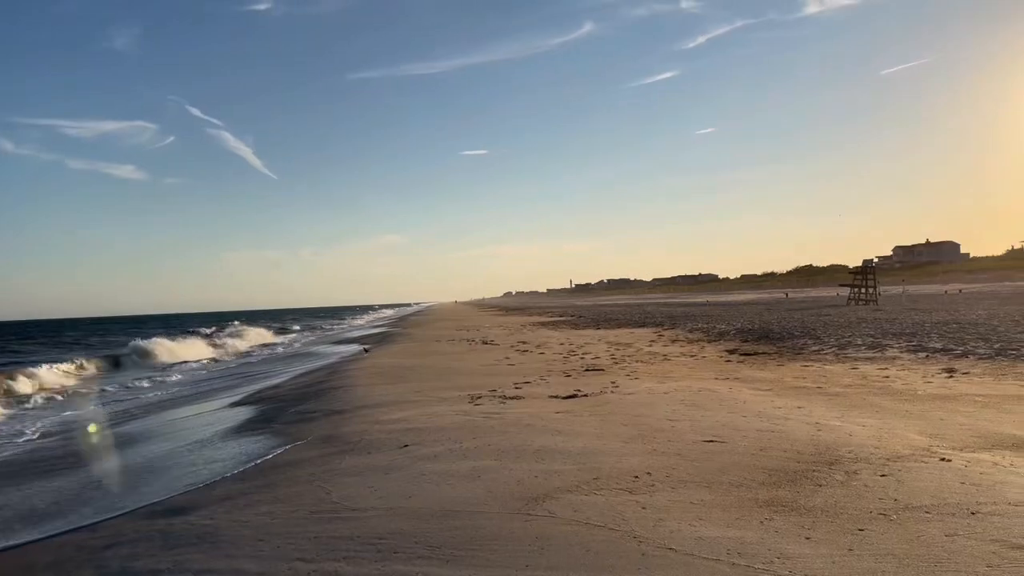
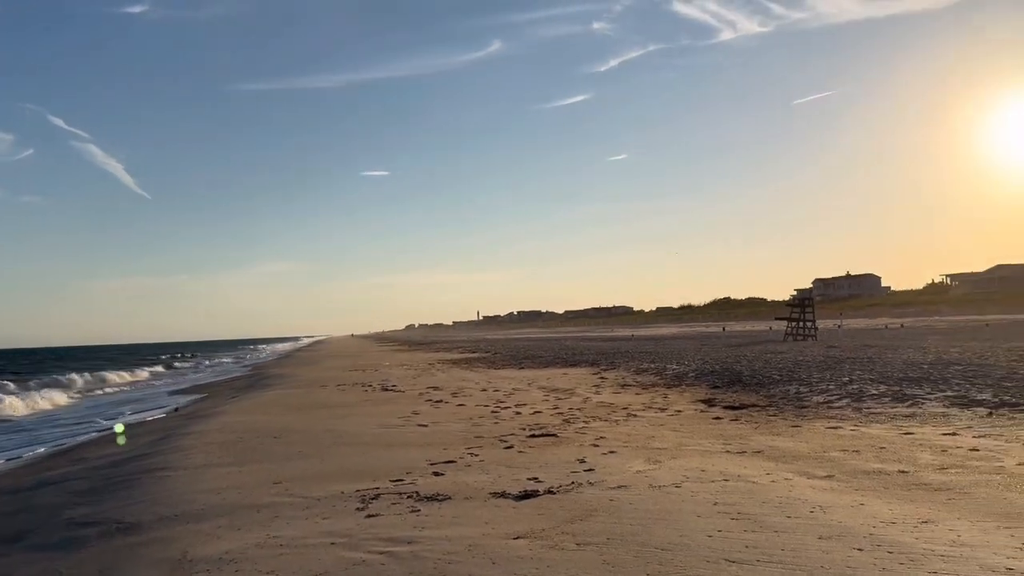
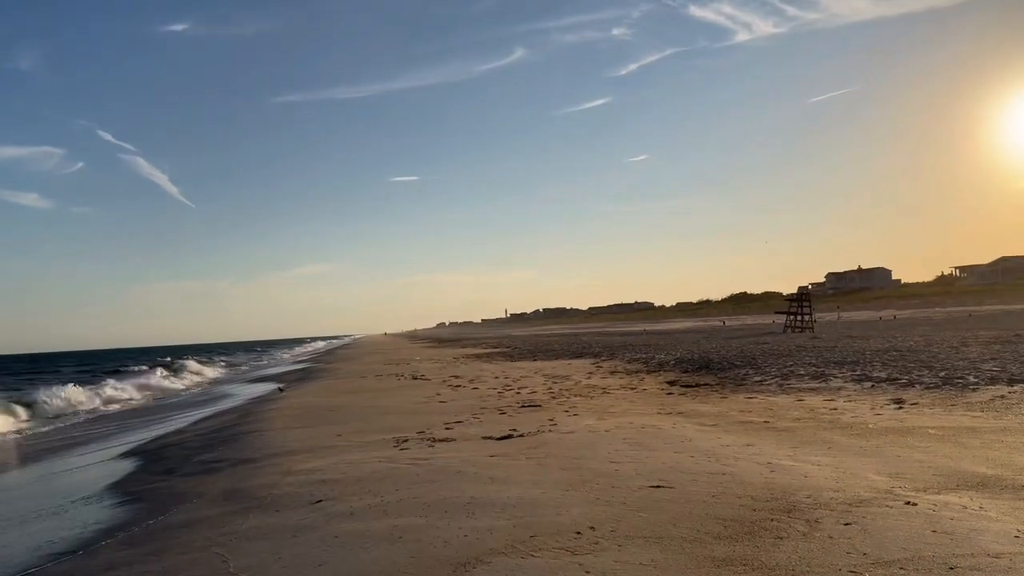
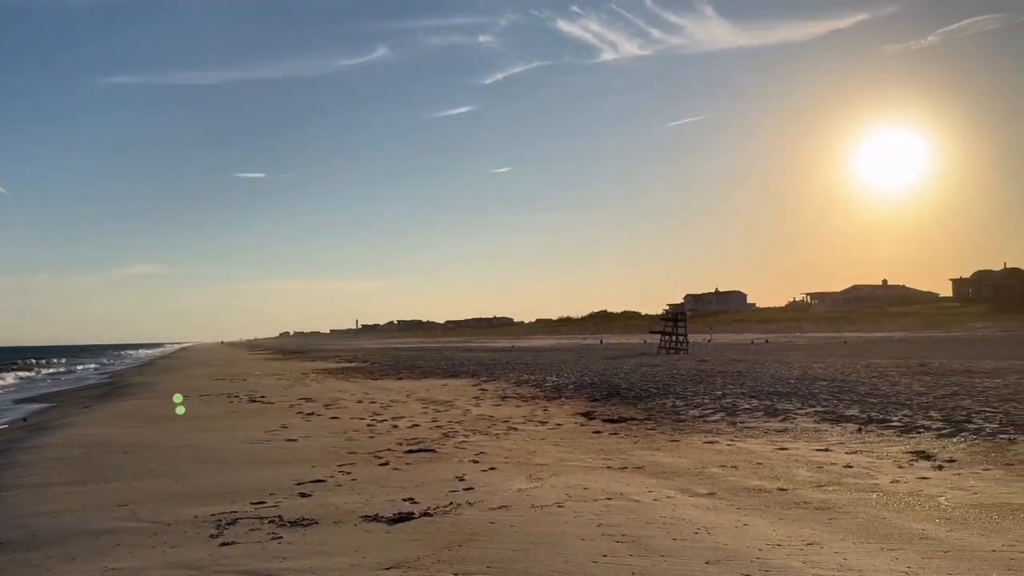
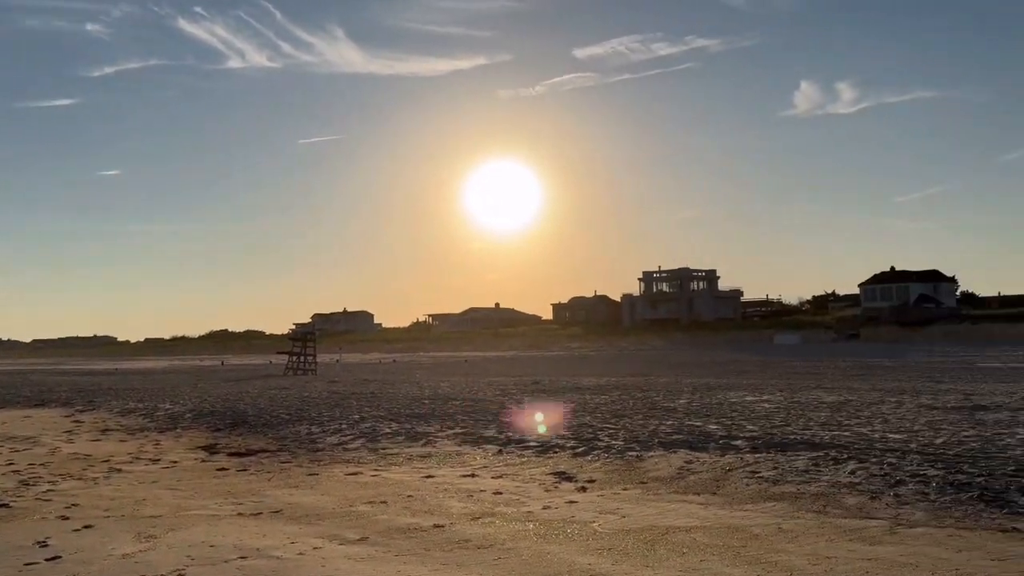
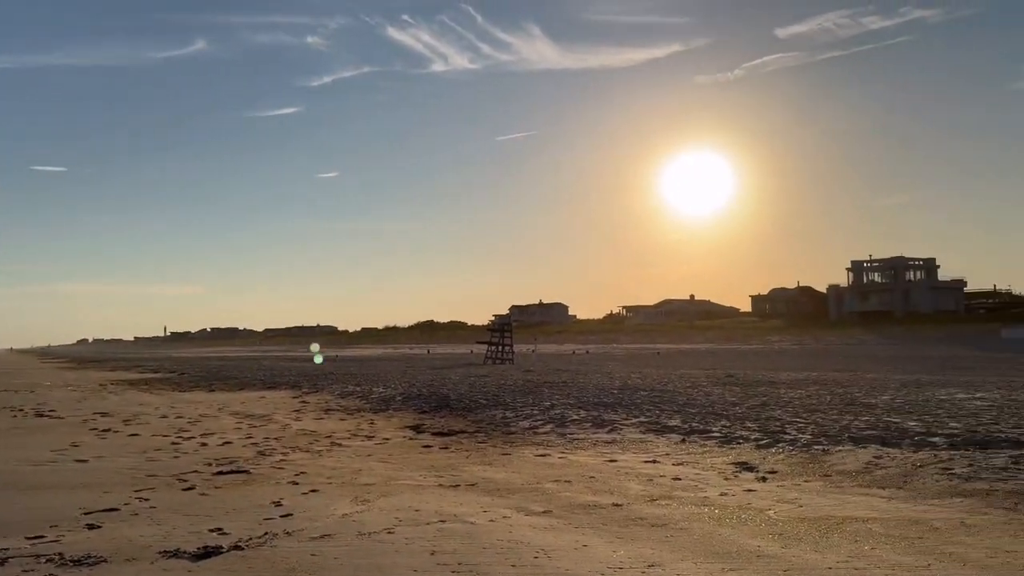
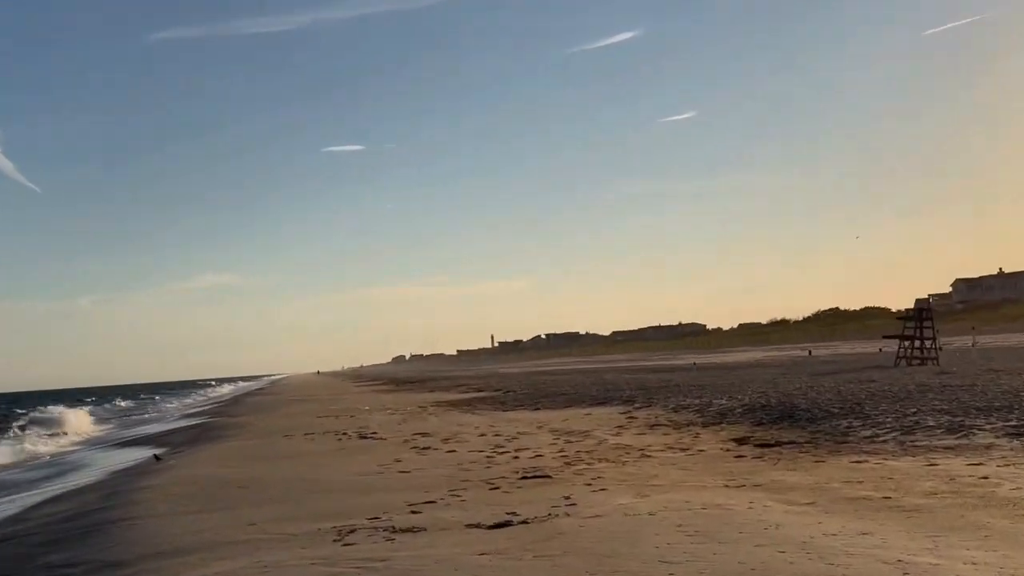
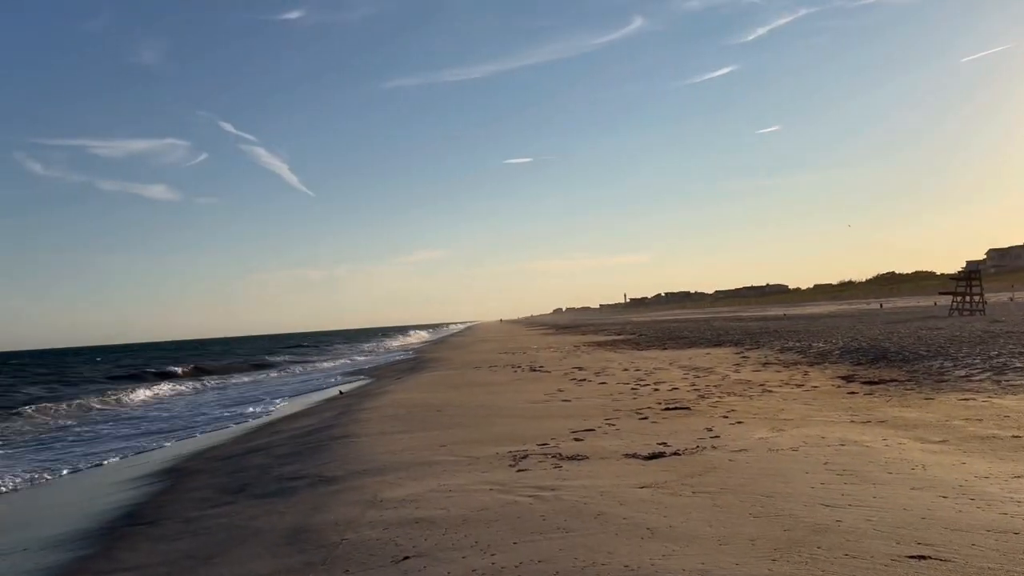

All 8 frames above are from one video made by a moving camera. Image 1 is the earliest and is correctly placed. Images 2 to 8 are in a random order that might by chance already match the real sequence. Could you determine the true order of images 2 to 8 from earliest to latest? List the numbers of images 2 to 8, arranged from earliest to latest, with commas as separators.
3, 7, 8, 2, 4, 6, 5
